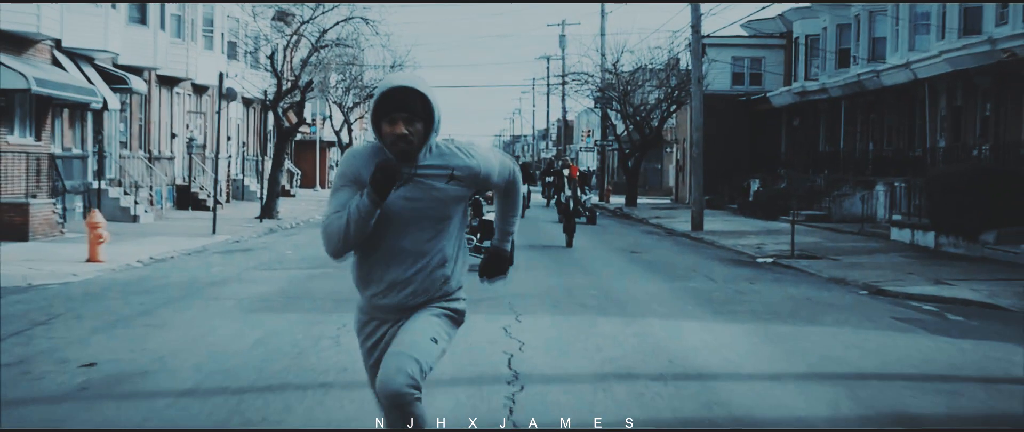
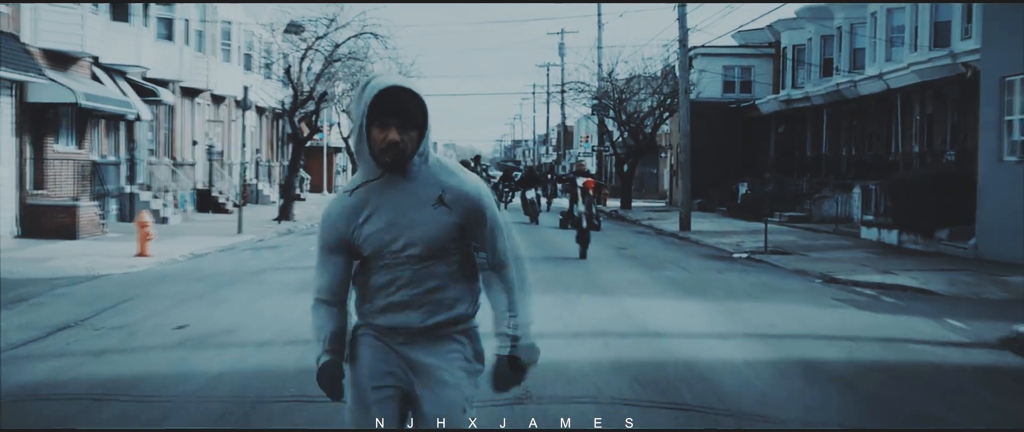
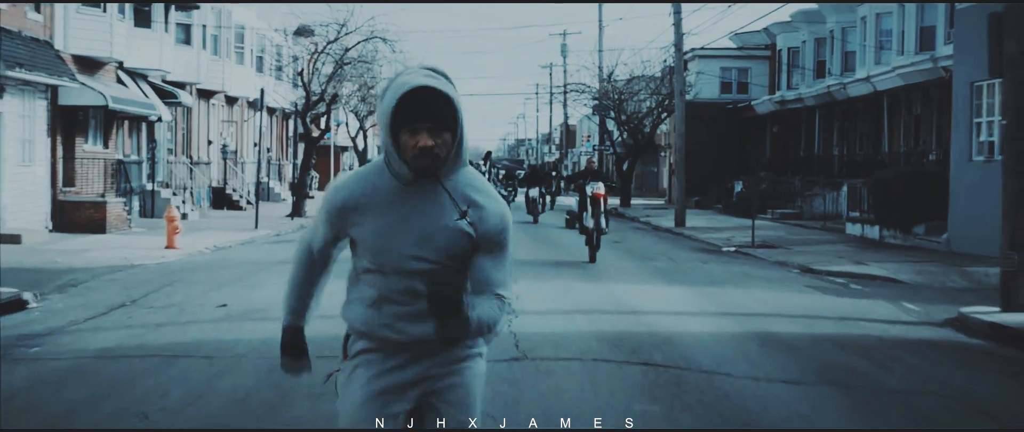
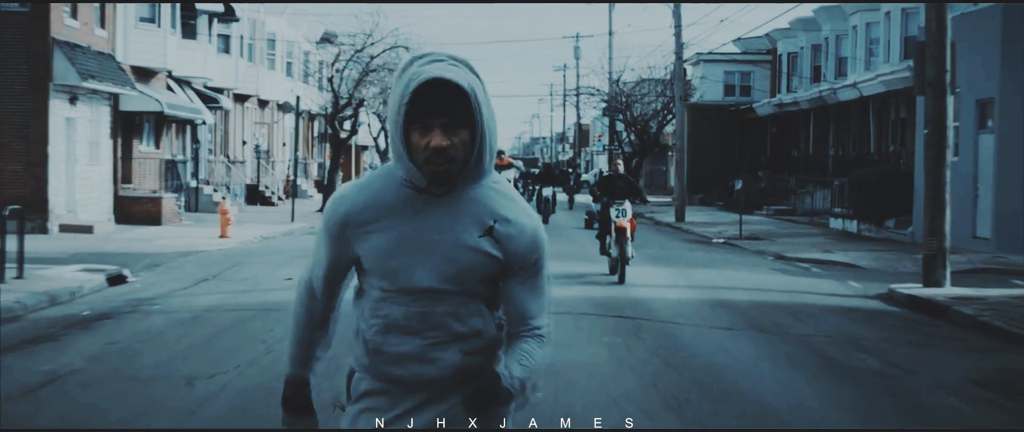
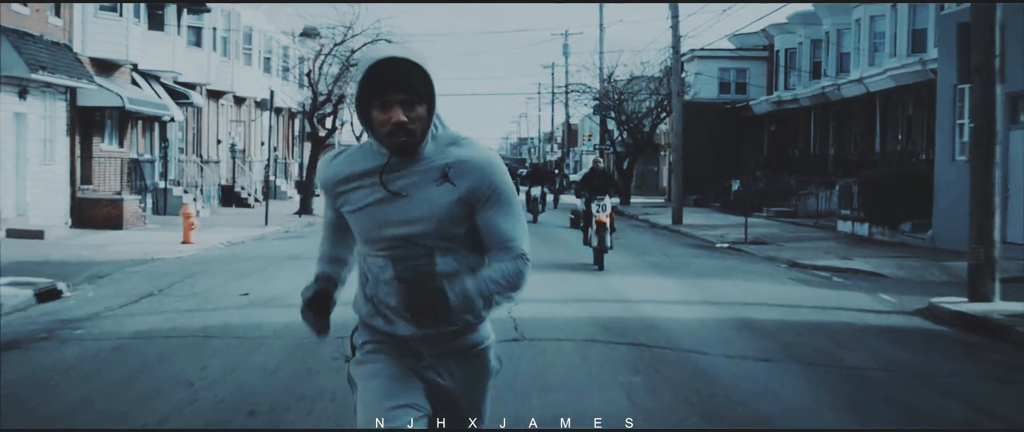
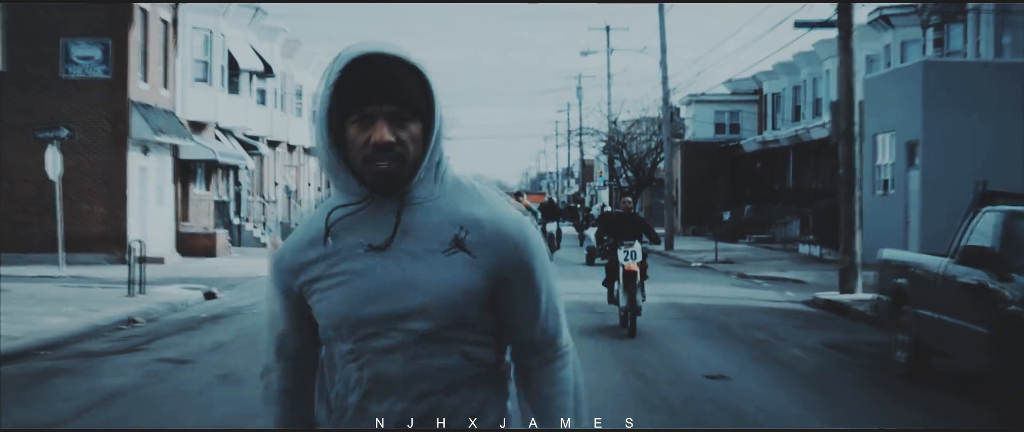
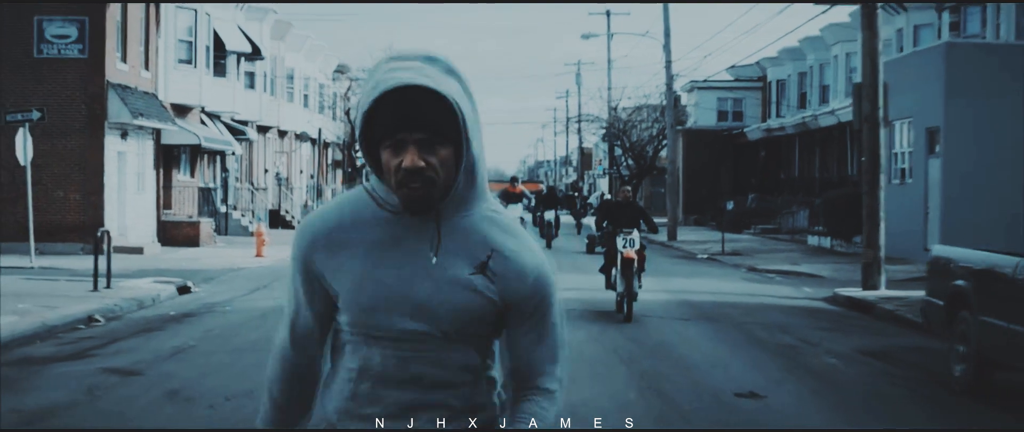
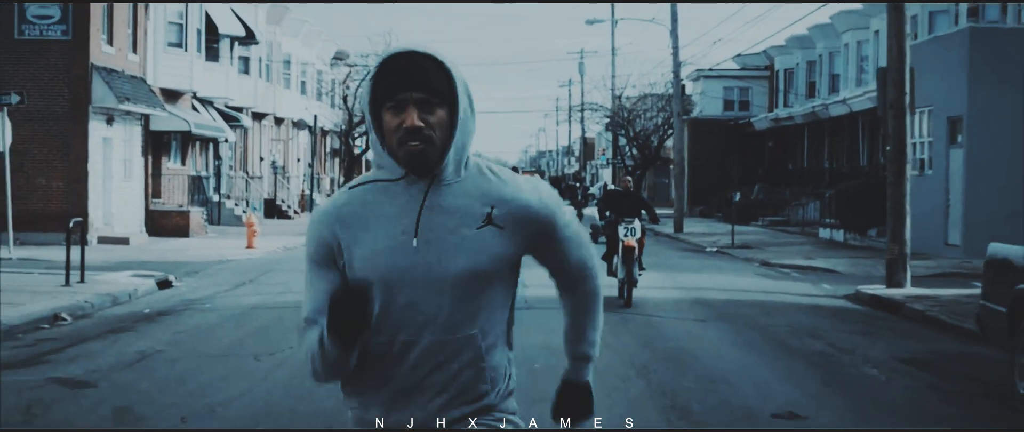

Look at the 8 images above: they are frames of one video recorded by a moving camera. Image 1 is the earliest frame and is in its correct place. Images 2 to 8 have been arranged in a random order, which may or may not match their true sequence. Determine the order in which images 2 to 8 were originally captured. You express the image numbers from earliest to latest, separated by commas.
2, 3, 5, 4, 8, 7, 6
